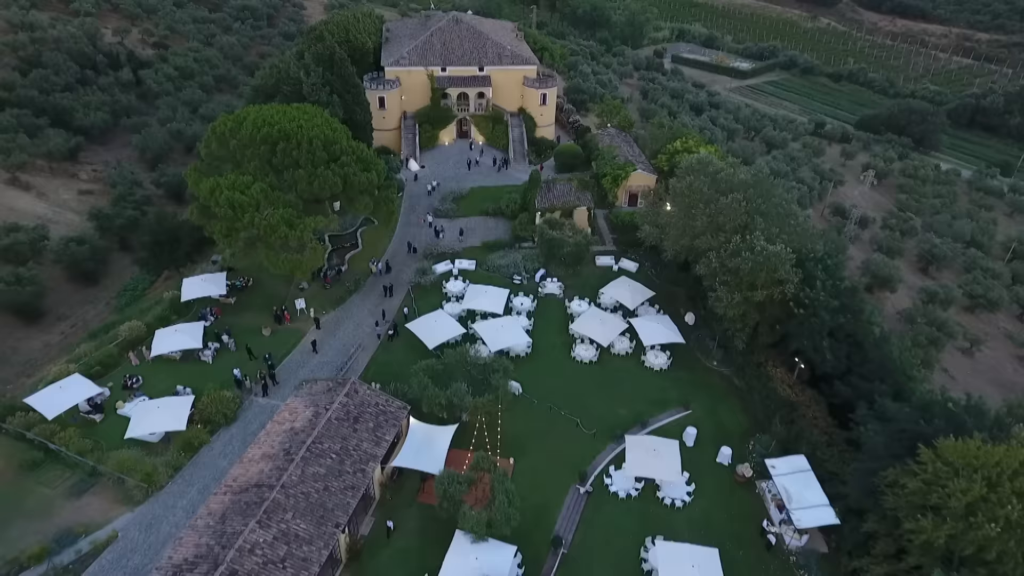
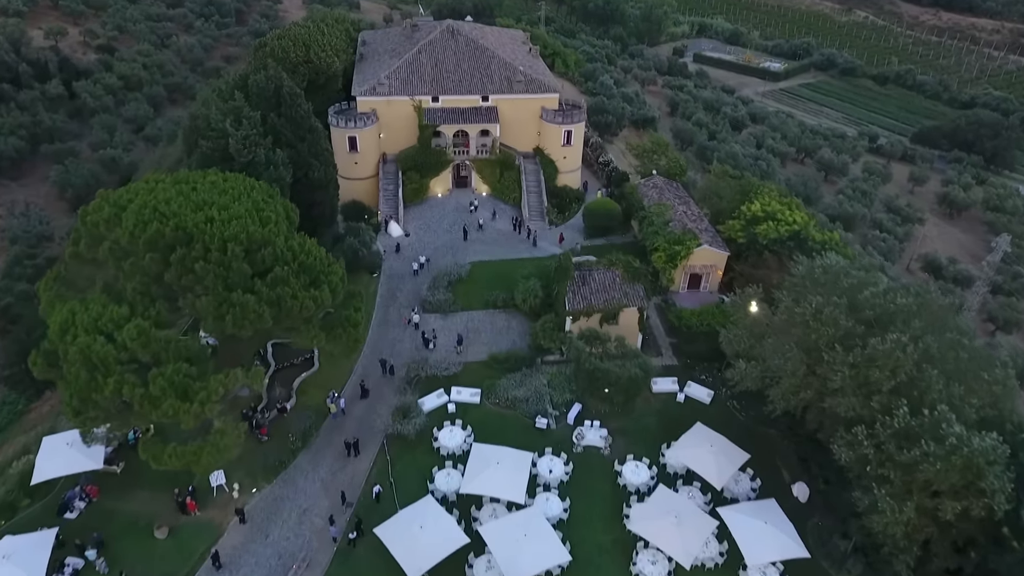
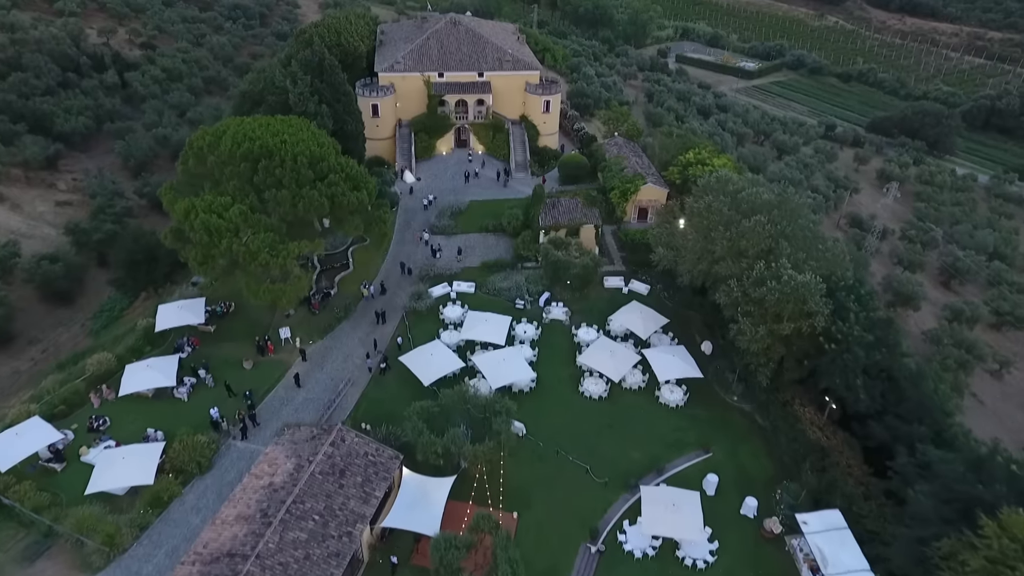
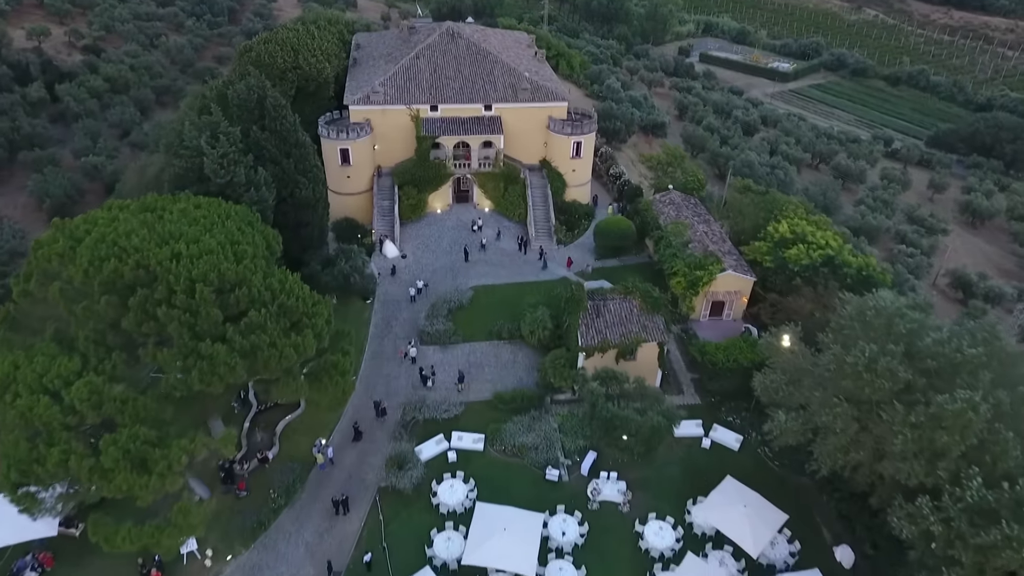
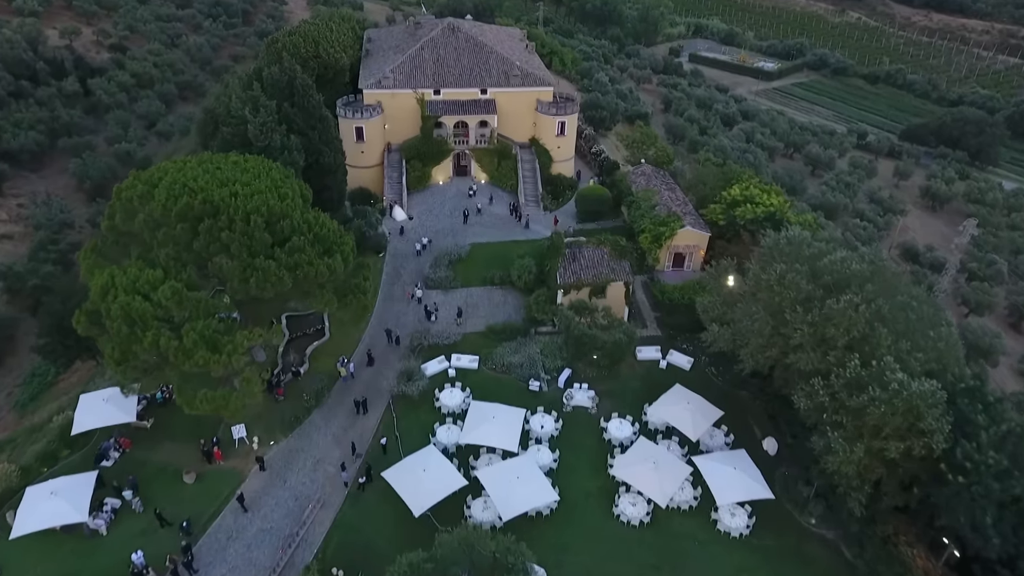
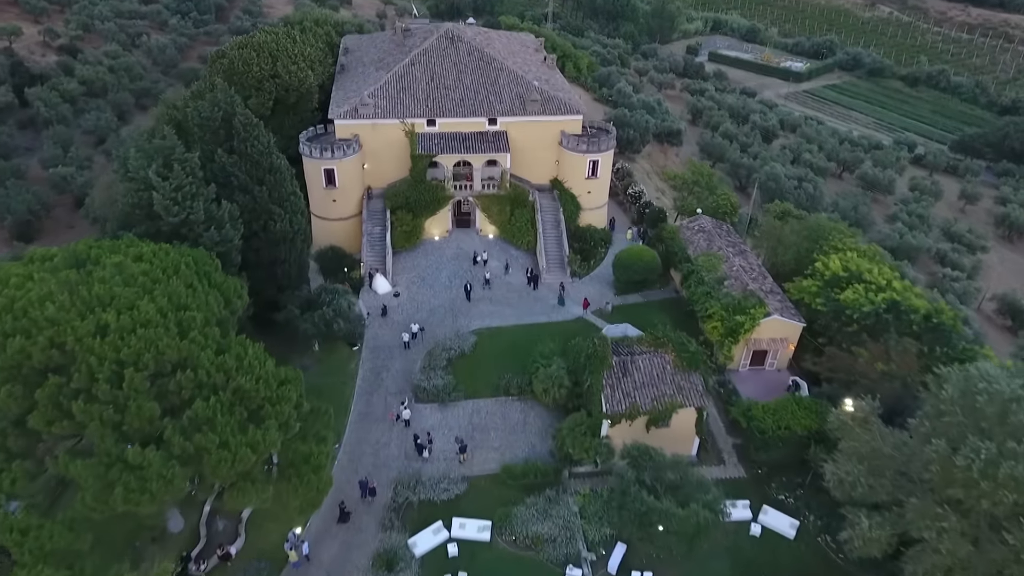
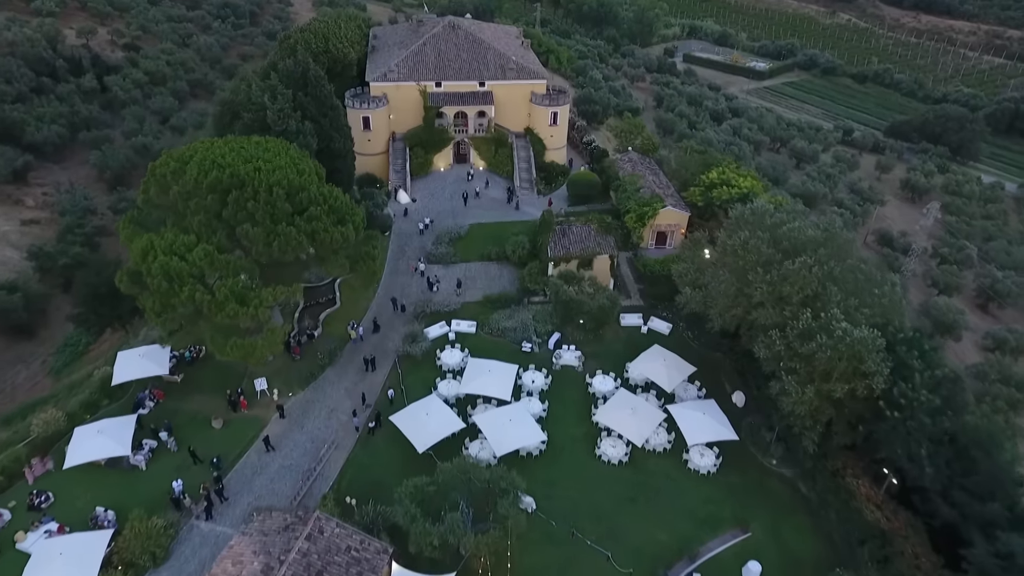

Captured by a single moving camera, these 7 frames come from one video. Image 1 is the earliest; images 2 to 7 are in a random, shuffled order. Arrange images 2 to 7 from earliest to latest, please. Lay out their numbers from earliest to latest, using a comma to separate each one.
3, 7, 5, 2, 4, 6
